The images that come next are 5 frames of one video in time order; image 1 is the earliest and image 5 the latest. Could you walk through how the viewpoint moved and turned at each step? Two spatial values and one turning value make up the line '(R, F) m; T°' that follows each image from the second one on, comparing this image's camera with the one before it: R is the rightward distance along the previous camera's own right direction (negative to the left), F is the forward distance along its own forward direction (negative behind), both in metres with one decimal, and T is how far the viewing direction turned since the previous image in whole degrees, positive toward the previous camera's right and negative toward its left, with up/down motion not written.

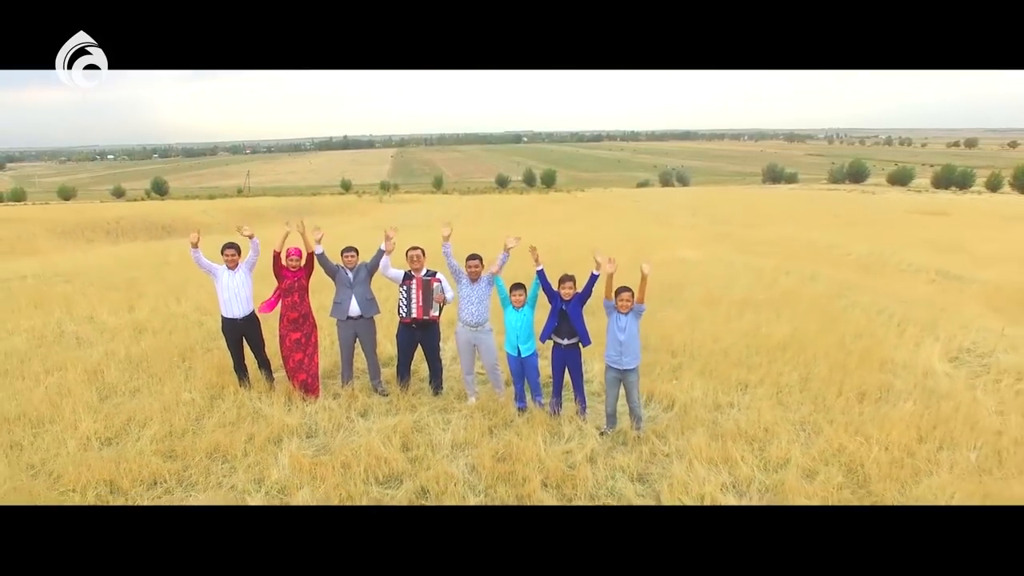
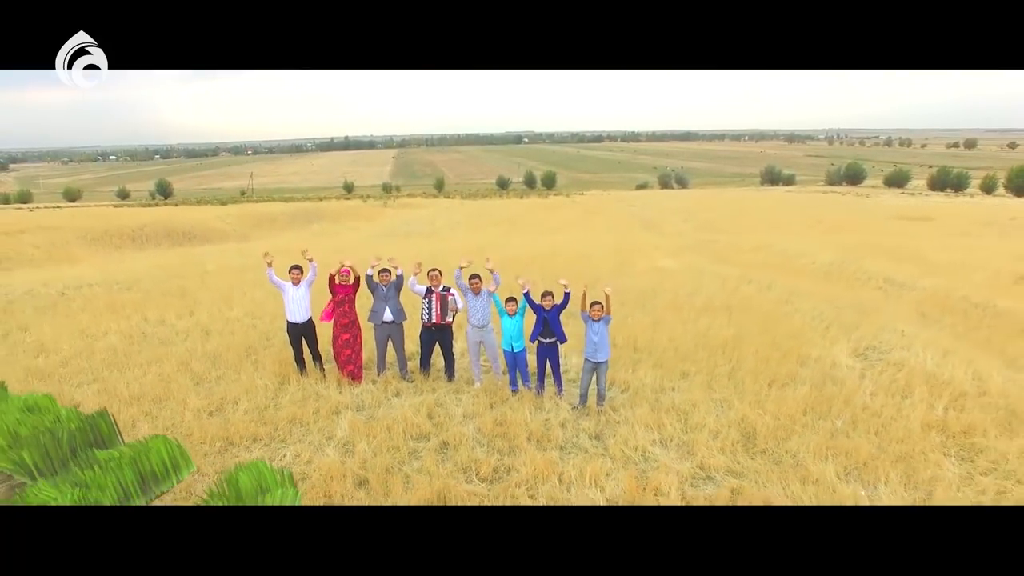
(+0.1, -1.6) m; 0°
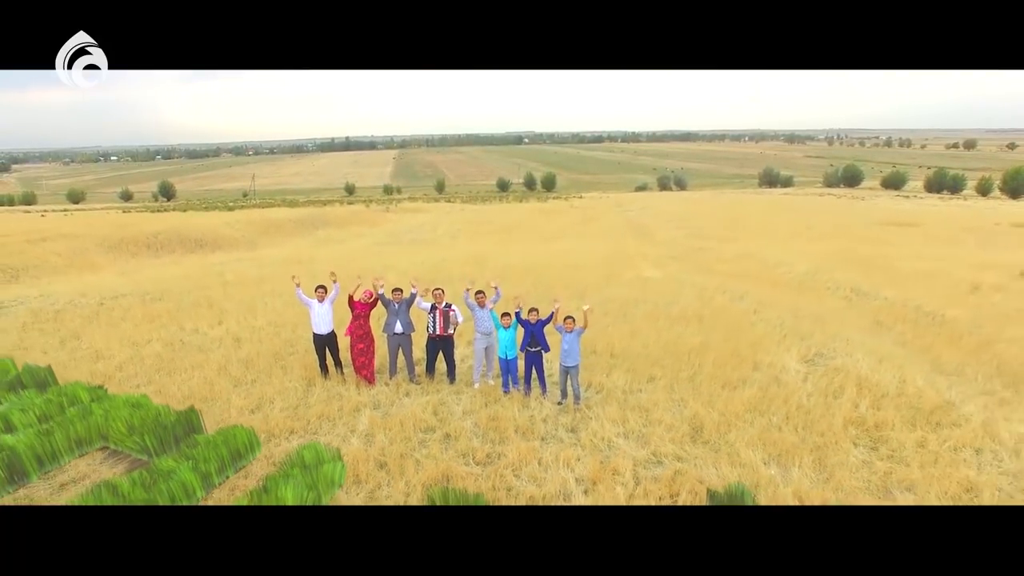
(+0.1, -1.2) m; 0°
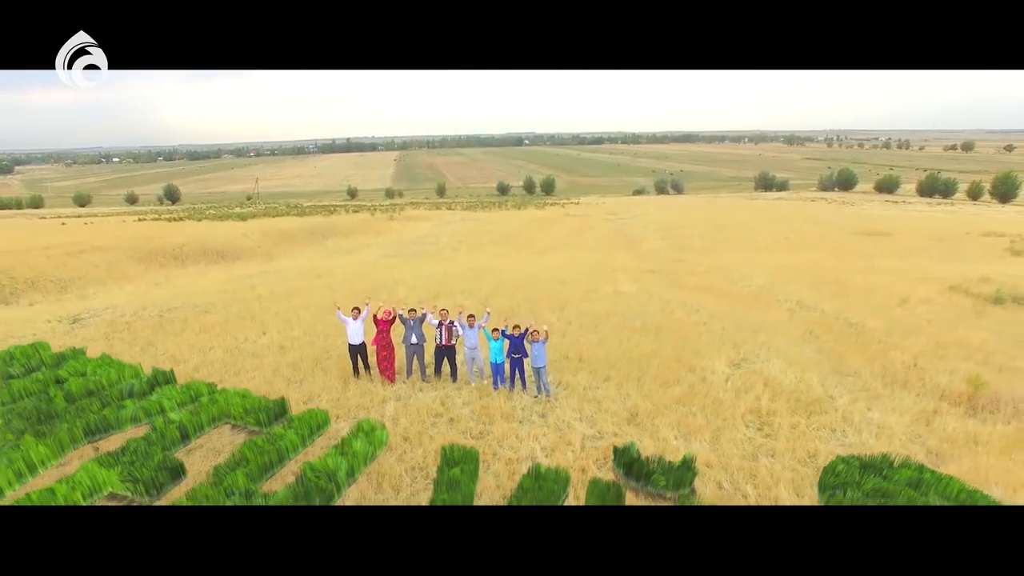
(+0.2, -2.4) m; 0°
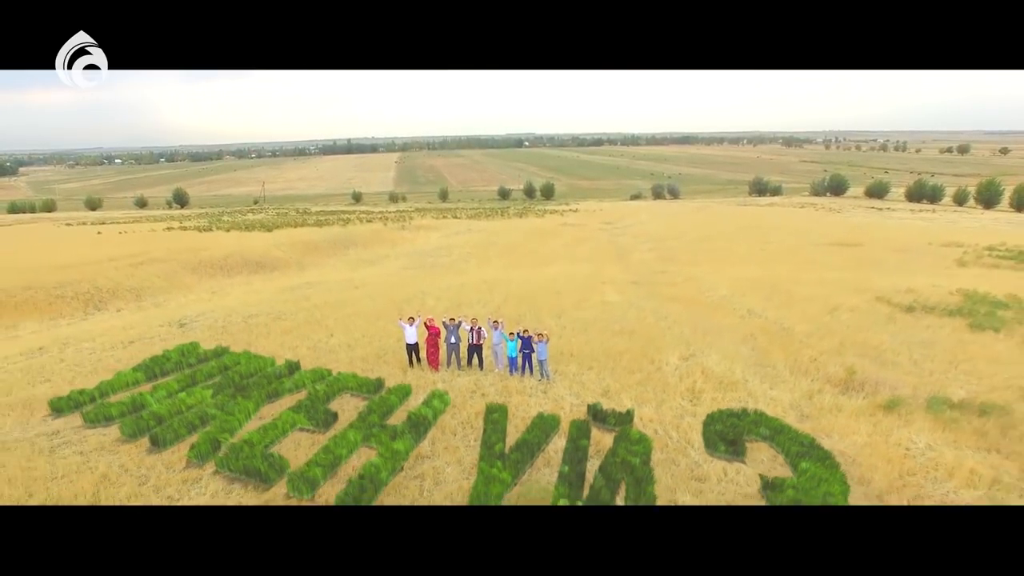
(-0.3, -4.2) m; 0°
